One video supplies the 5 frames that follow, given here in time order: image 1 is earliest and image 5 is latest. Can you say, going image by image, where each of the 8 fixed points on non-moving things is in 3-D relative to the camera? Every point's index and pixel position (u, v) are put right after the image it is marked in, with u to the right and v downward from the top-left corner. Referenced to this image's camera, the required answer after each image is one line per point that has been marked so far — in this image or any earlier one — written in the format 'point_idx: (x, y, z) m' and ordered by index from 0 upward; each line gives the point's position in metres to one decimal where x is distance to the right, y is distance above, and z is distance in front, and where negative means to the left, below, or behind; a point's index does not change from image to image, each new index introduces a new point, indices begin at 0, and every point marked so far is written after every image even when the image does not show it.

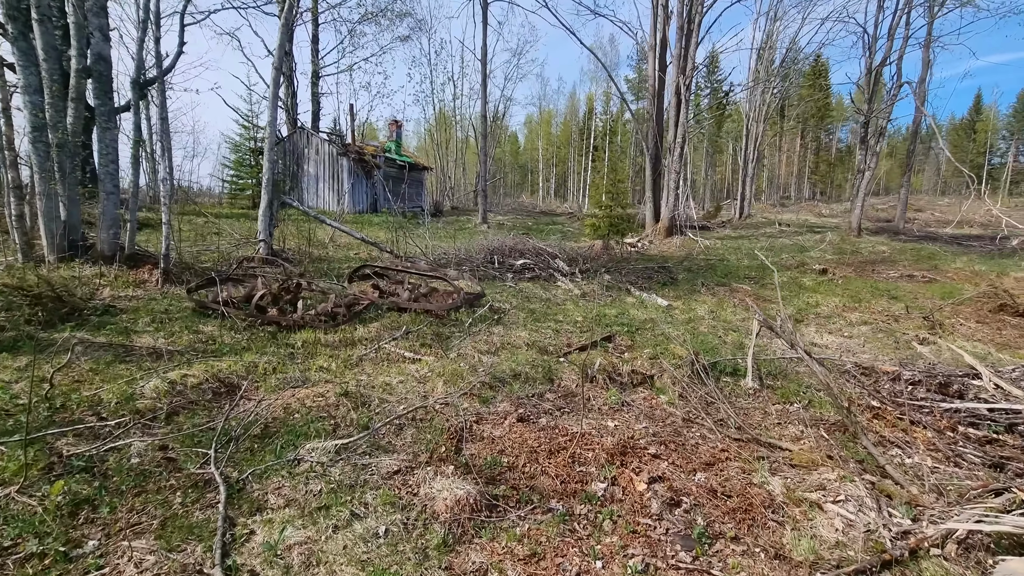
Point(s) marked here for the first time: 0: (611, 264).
0: (+1.8, +0.4, +9.0) m
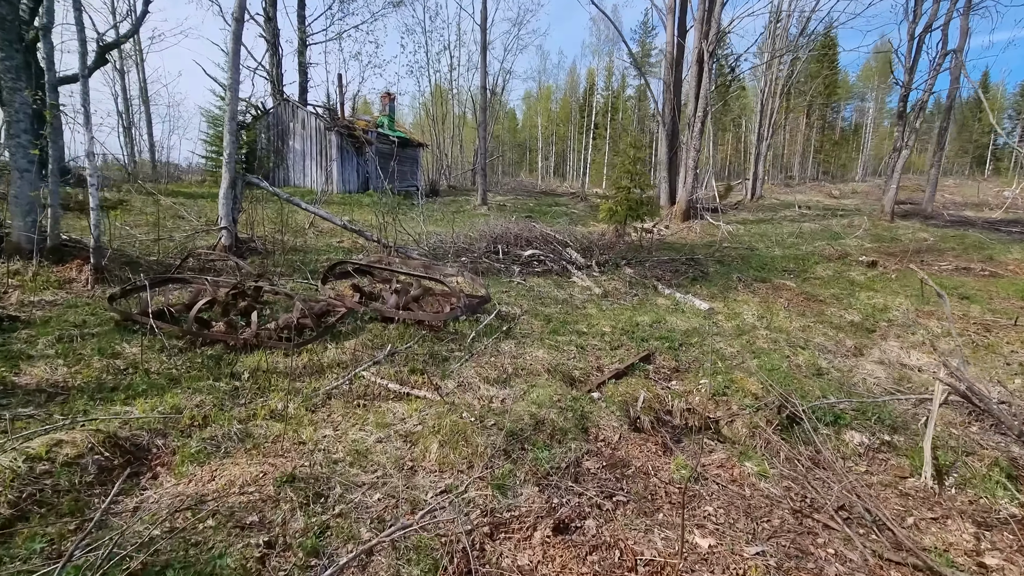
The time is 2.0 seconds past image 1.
0: (+1.9, +0.5, +7.9) m
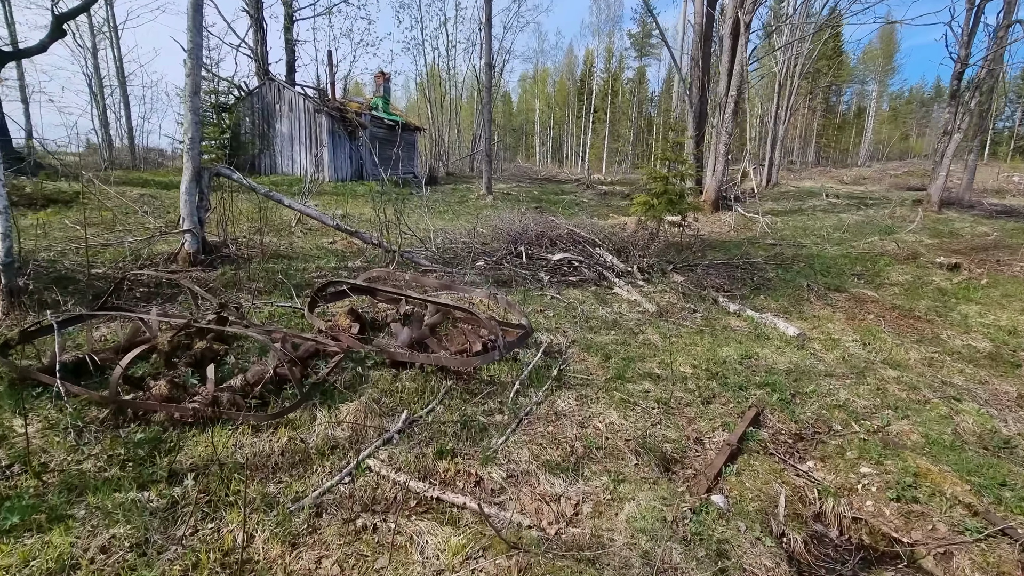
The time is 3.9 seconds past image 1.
0: (+2.2, +0.4, +6.8) m
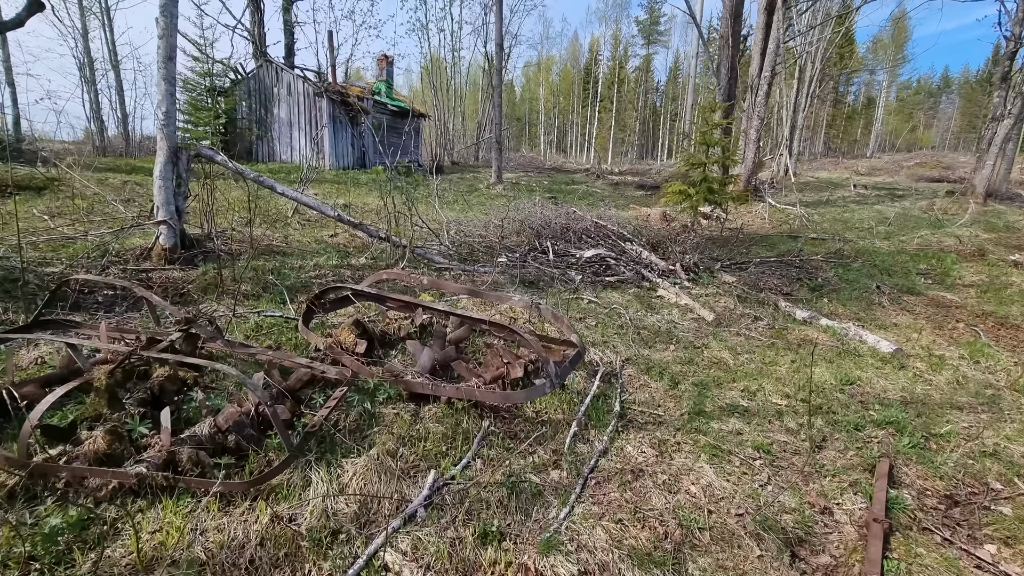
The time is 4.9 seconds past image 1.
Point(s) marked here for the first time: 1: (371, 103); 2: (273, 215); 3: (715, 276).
0: (+2.5, +0.4, +6.0) m
1: (-4.1, +5.4, +14.4) m
2: (-2.8, +0.9, +5.9) m
3: (+2.1, +0.1, +5.2) m
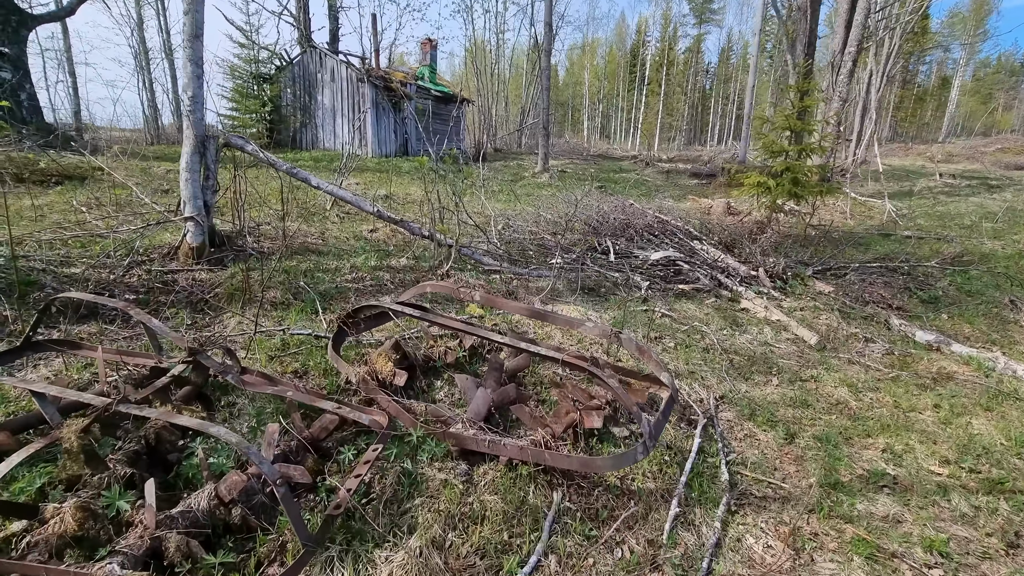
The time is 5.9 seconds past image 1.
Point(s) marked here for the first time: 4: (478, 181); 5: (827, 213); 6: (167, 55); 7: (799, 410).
0: (+3.1, +0.4, +5.2) m
1: (-2.8, +5.6, +13.9) m
2: (-2.2, +0.9, +5.5) m
3: (+2.6, 0.0, +4.5) m
4: (-0.5, +1.5, +7.0) m
5: (+5.1, +1.2, +7.9) m
6: (-13.1, +8.8, +18.6) m
7: (+1.5, -0.6, +2.5) m
